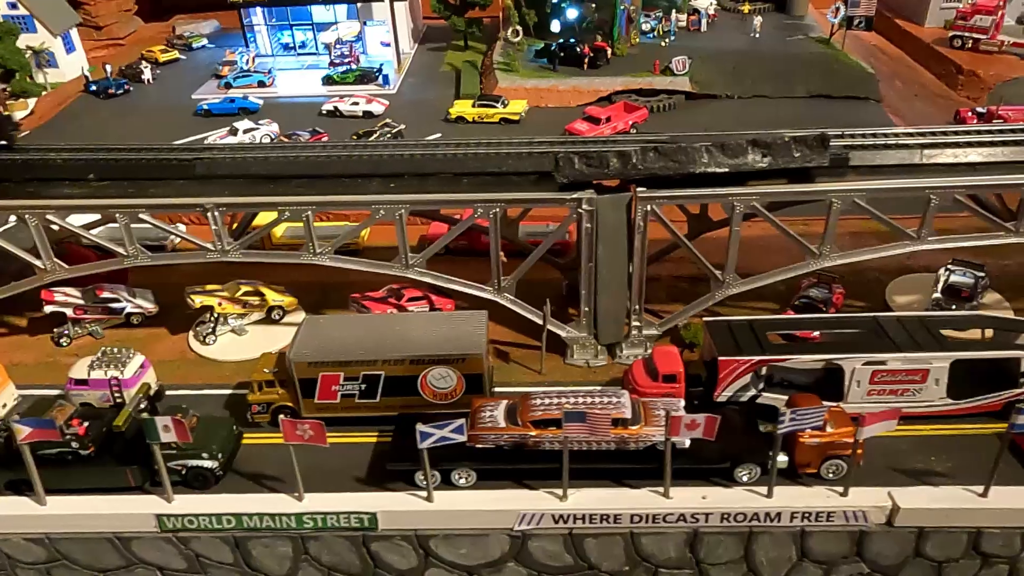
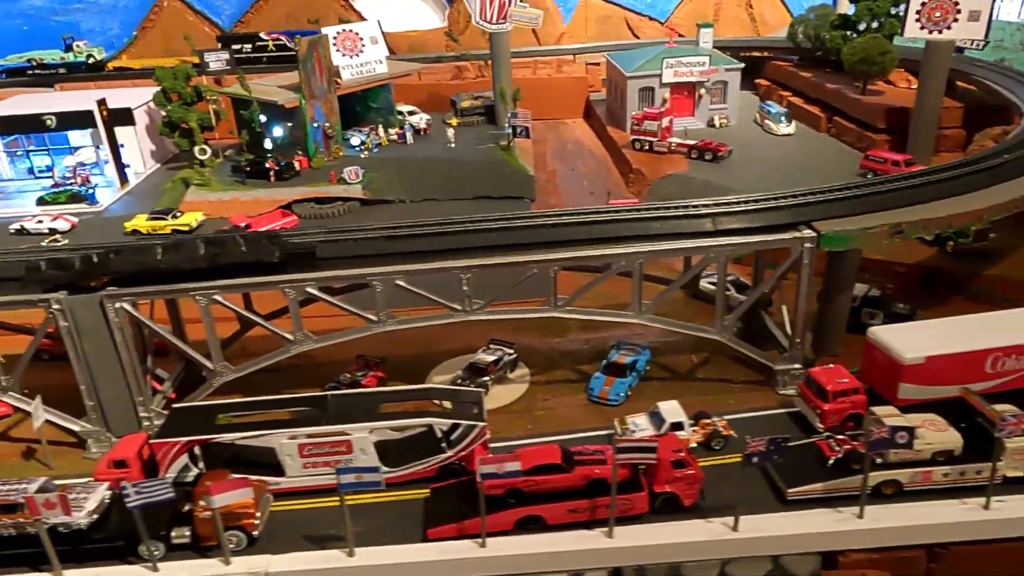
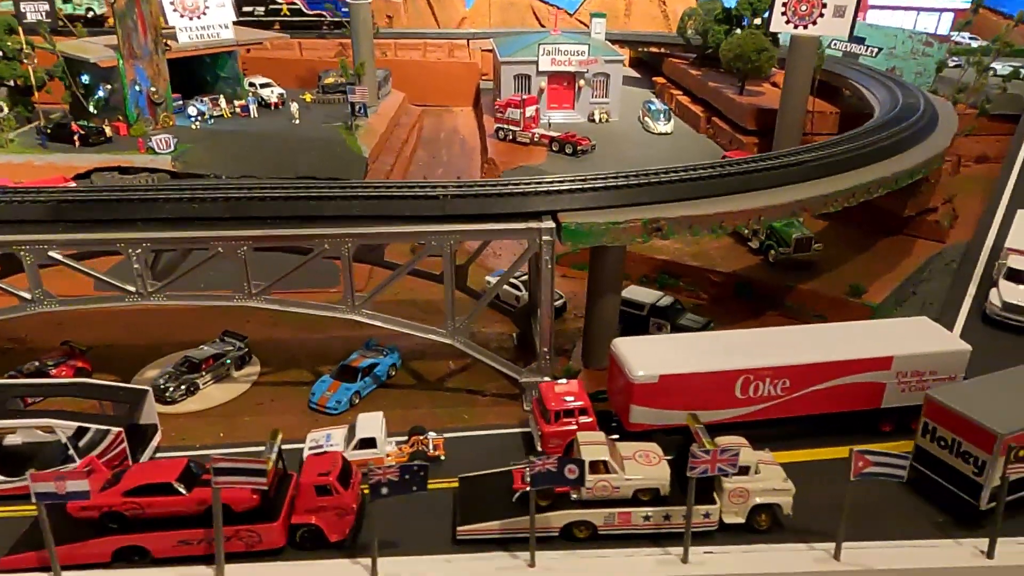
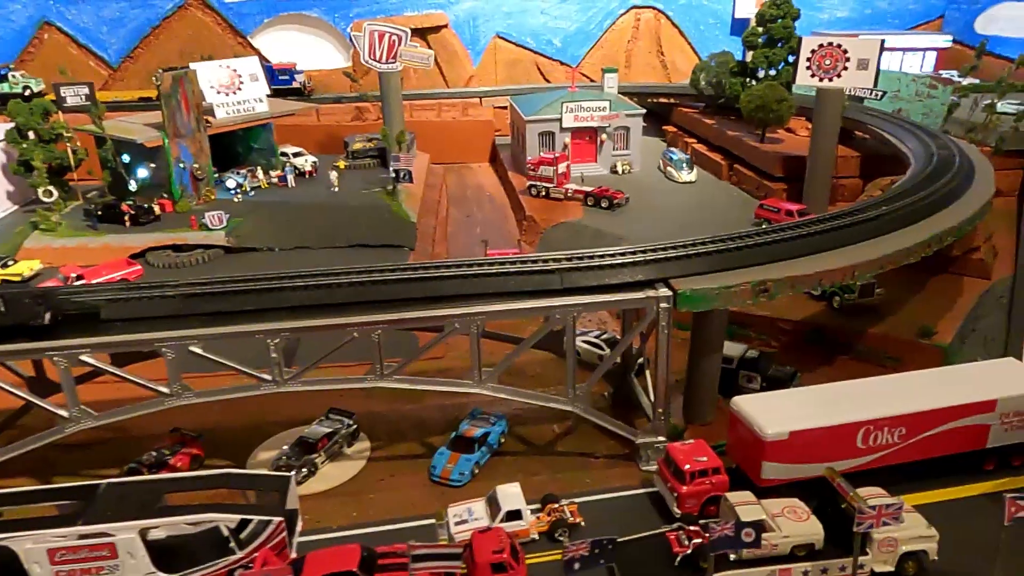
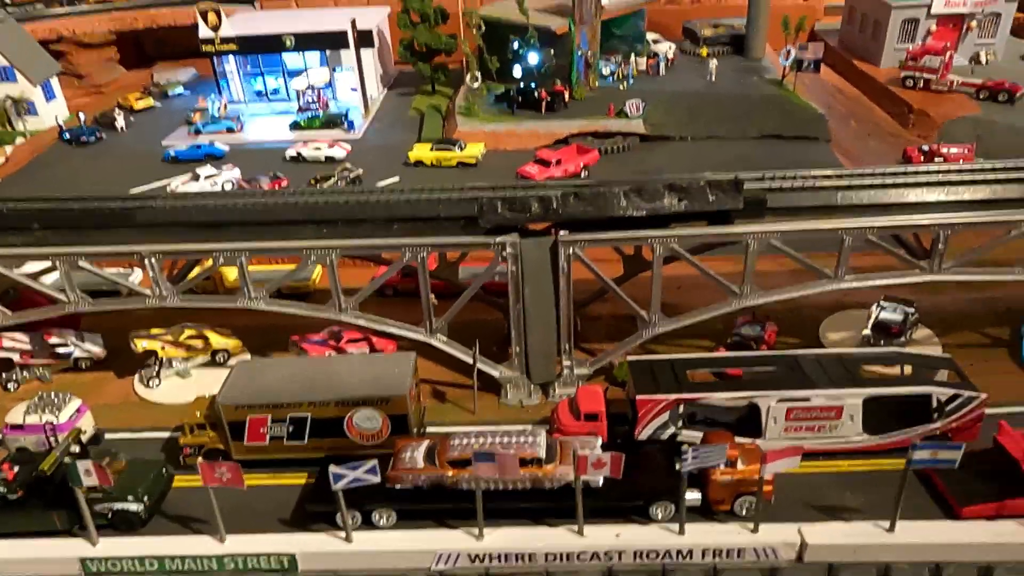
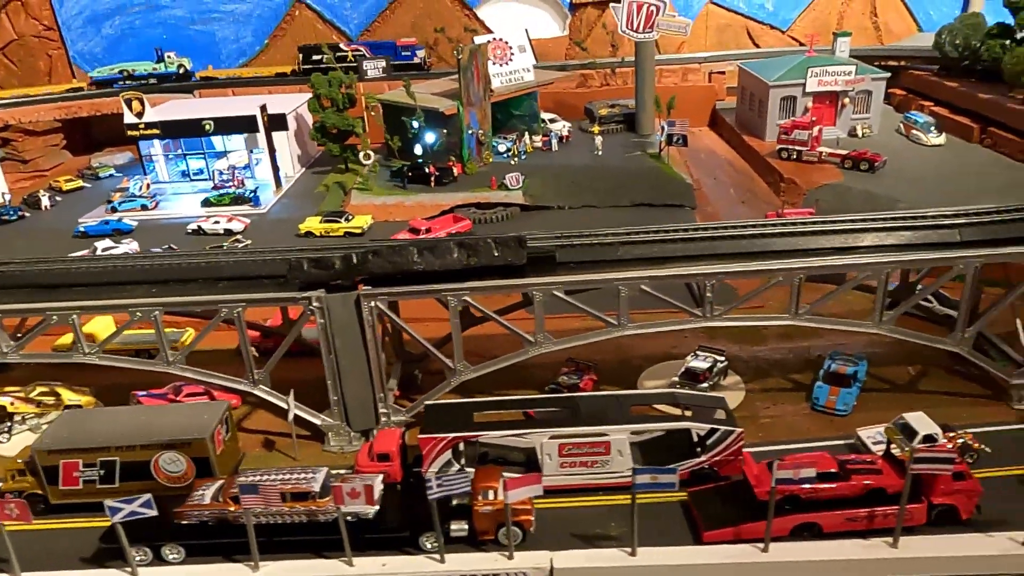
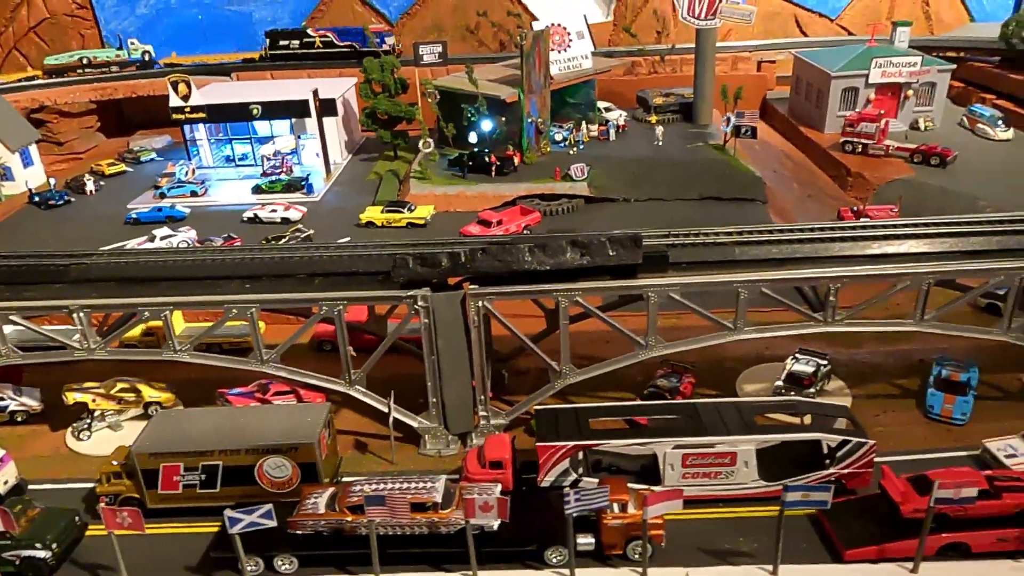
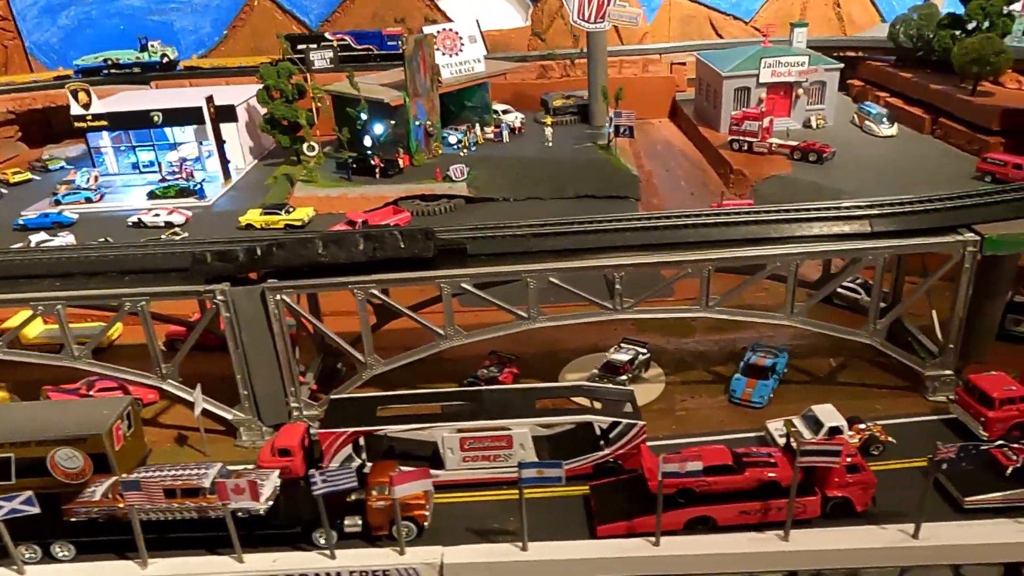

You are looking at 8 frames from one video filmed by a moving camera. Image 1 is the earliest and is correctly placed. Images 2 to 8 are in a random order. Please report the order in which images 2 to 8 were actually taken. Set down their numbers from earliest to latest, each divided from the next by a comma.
5, 7, 6, 8, 2, 4, 3
